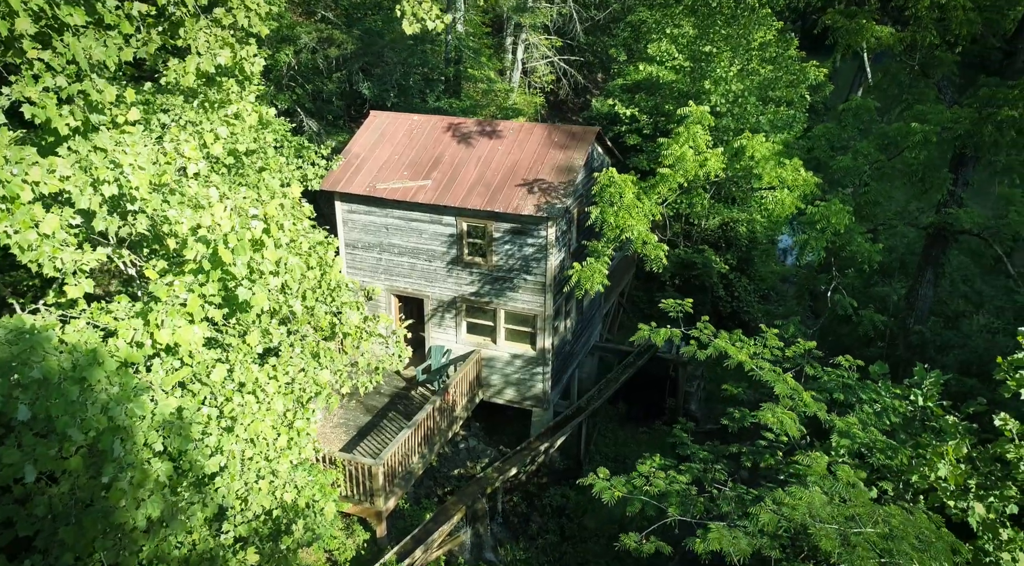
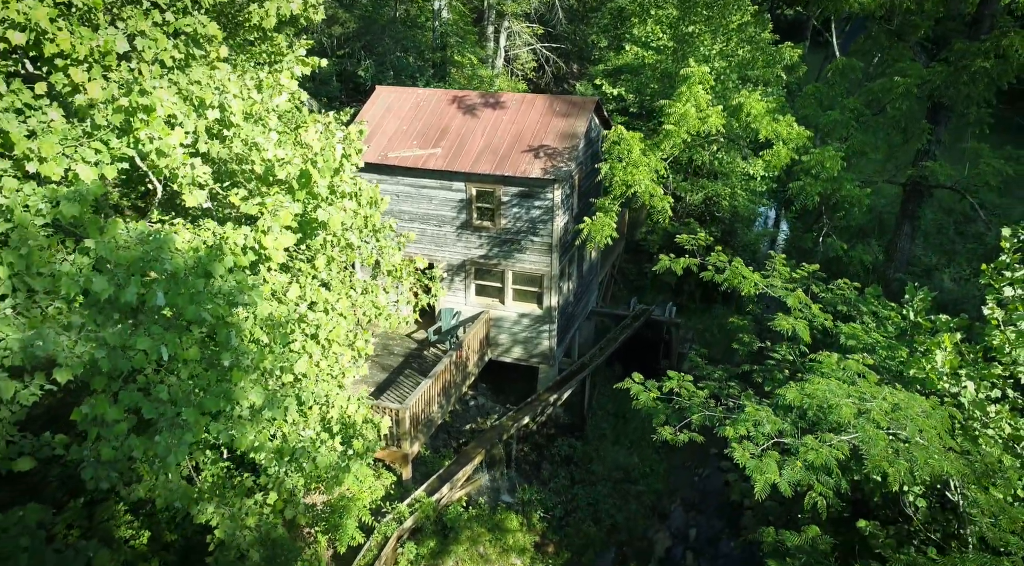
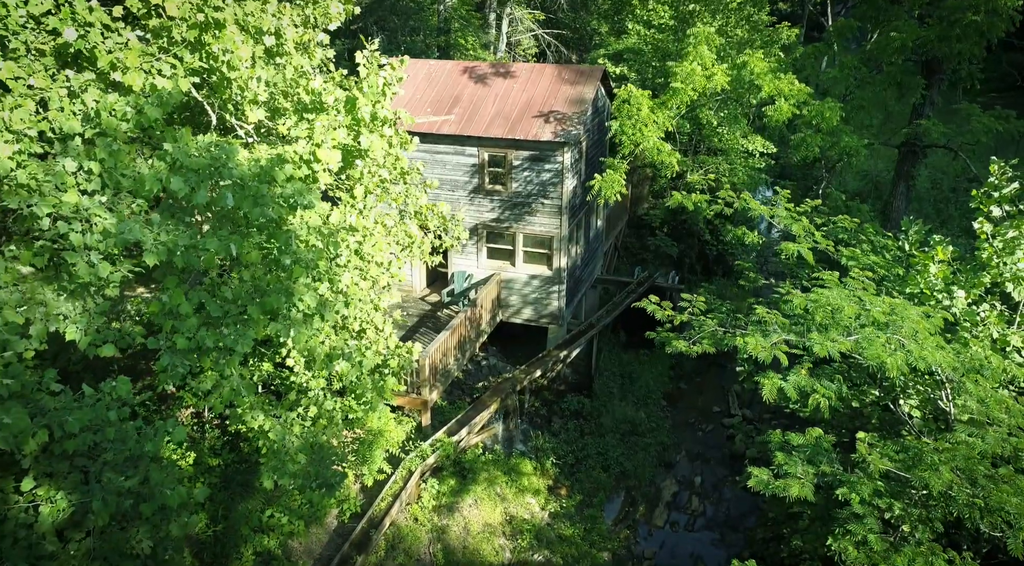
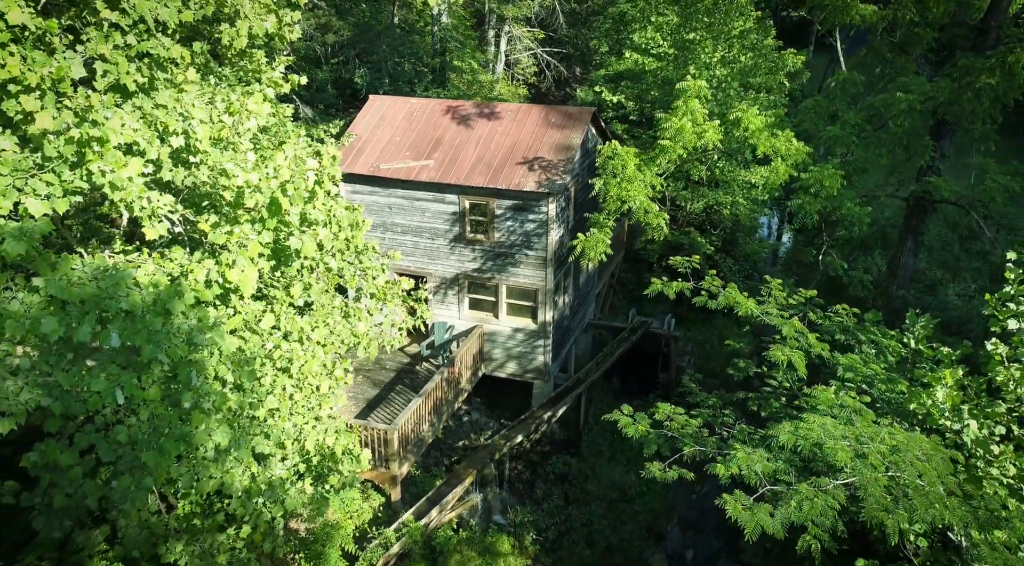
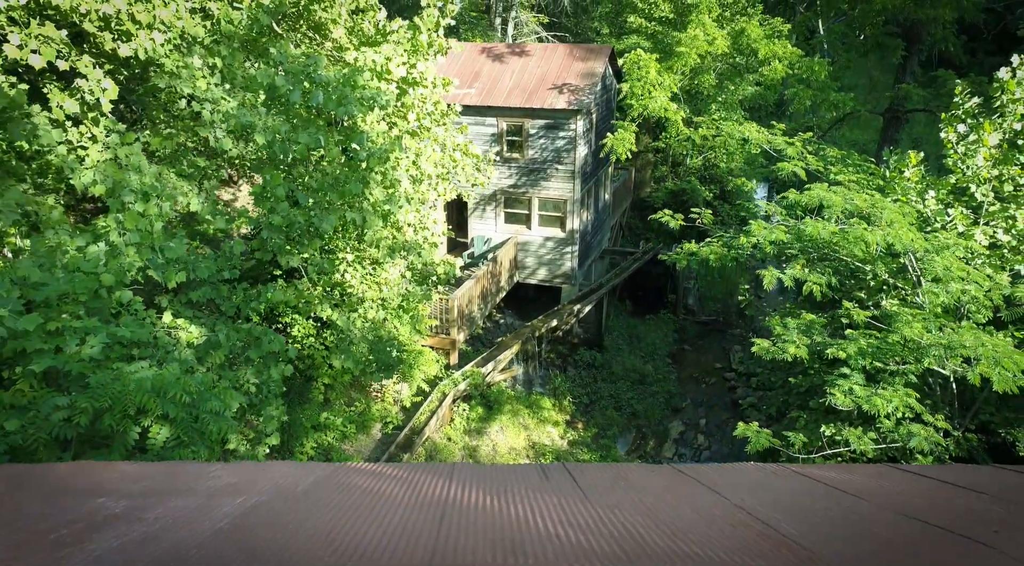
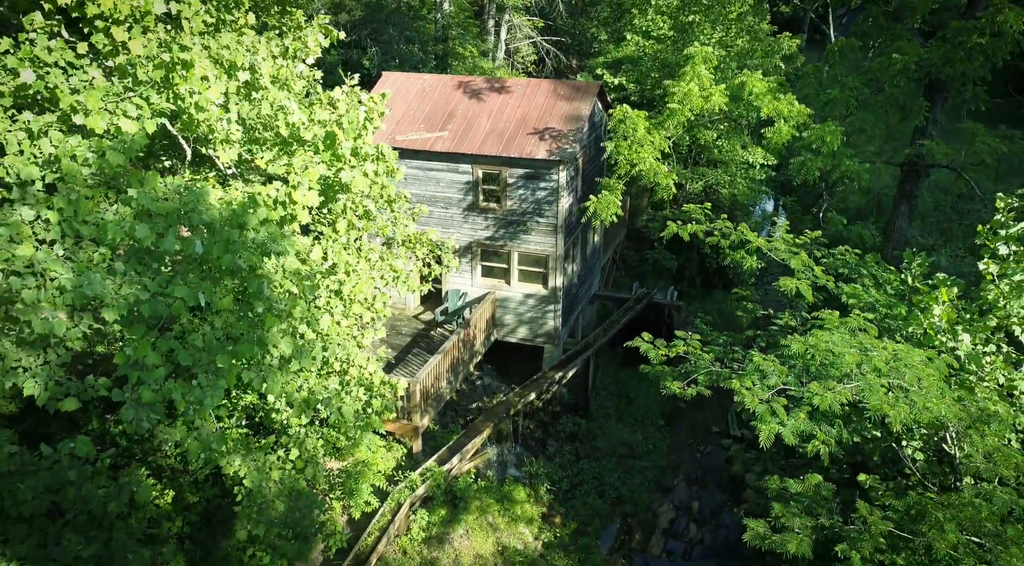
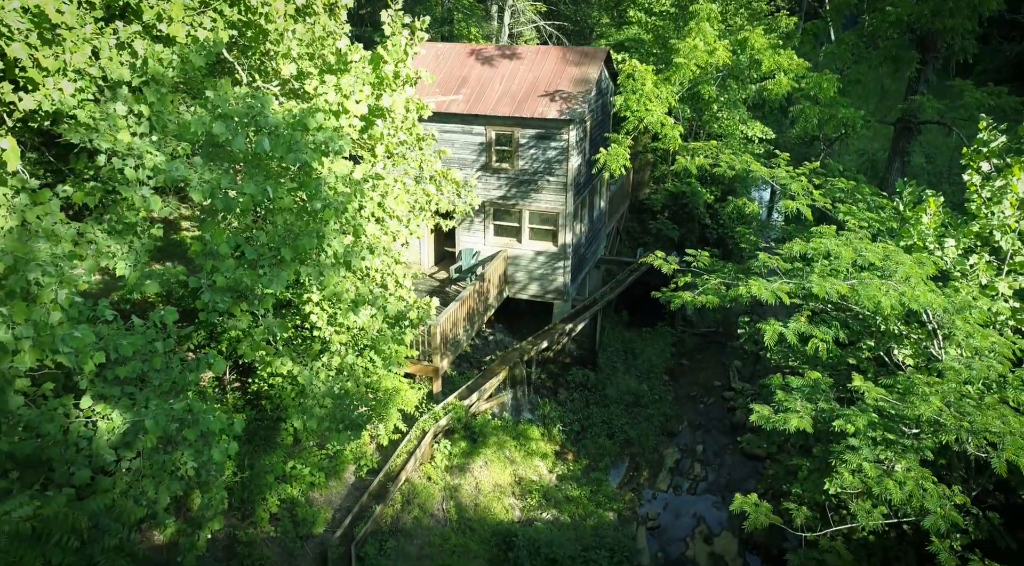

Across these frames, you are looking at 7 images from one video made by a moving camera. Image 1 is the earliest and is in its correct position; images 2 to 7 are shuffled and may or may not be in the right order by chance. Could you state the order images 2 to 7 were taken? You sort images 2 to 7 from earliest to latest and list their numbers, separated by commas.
4, 2, 6, 3, 7, 5
